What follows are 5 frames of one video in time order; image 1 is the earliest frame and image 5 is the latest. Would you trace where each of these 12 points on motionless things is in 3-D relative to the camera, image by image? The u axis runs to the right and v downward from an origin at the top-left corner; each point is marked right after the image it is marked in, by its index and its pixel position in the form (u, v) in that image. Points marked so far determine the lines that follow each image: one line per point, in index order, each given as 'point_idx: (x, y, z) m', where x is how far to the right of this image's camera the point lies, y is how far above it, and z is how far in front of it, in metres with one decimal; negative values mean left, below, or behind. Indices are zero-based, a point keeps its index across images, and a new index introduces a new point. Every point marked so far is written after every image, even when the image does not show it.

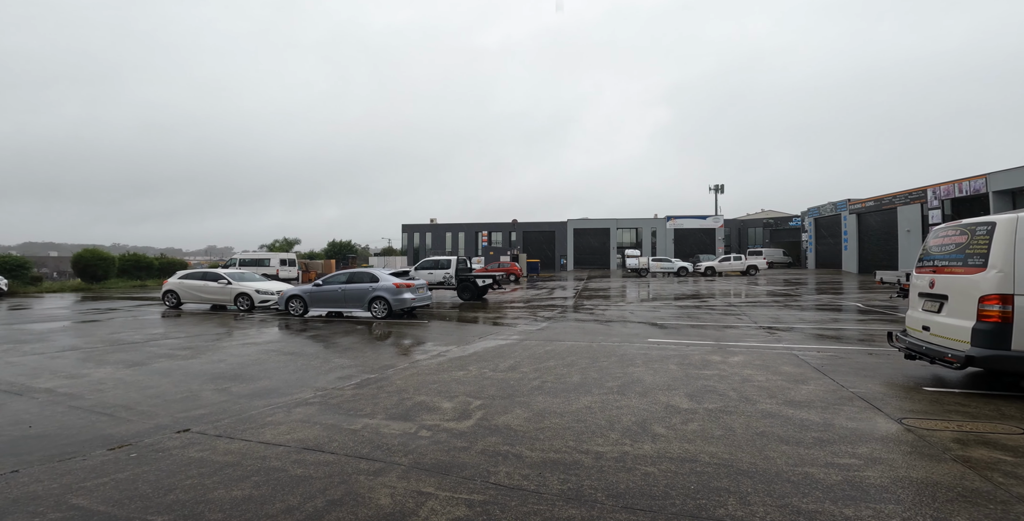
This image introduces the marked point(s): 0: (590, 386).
0: (+0.9, -1.5, +6.0) m
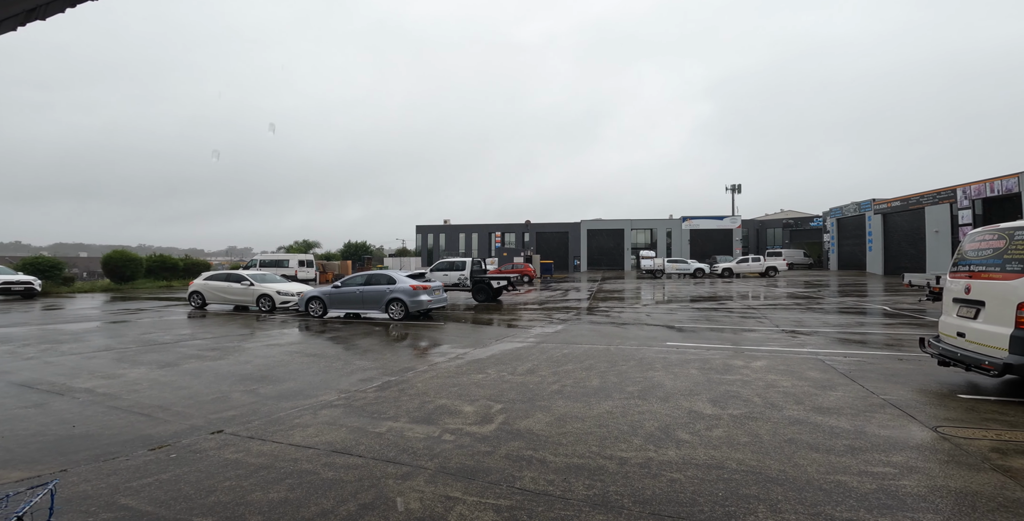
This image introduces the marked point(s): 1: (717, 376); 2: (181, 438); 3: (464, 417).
0: (+1.2, -1.6, +6.0) m
1: (+2.8, -1.6, +6.8) m
2: (-3.2, -1.7, +4.8) m
3: (-0.5, -1.6, +5.1) m
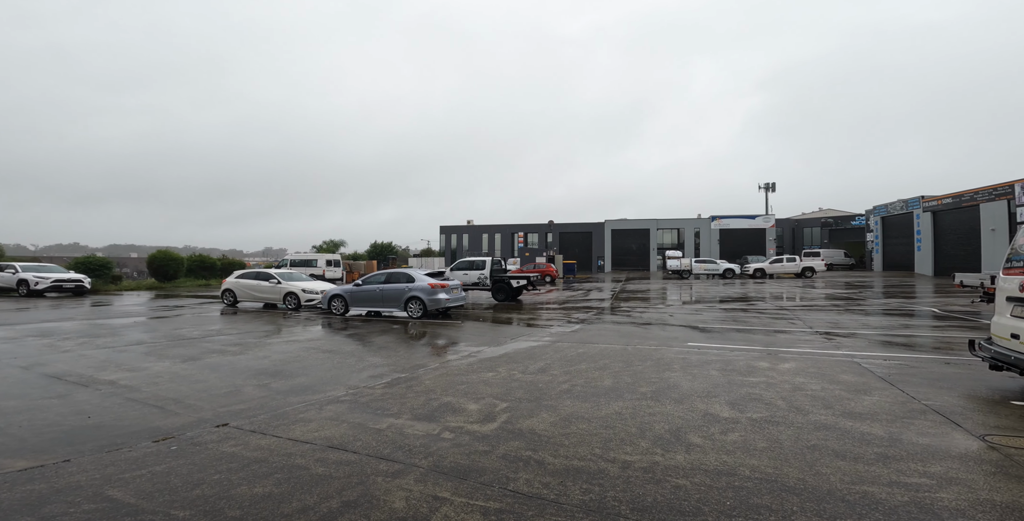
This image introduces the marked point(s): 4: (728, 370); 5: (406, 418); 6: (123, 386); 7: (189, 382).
0: (+1.3, -1.5, +5.7) m
1: (+2.9, -1.5, +6.4) m
2: (-3.2, -1.6, +4.8) m
3: (-0.5, -1.5, +5.0) m
4: (+3.0, -1.5, +6.8) m
5: (-1.1, -1.6, +5.0) m
6: (-5.2, -1.7, +6.6) m
7: (-4.5, -1.7, +6.9) m
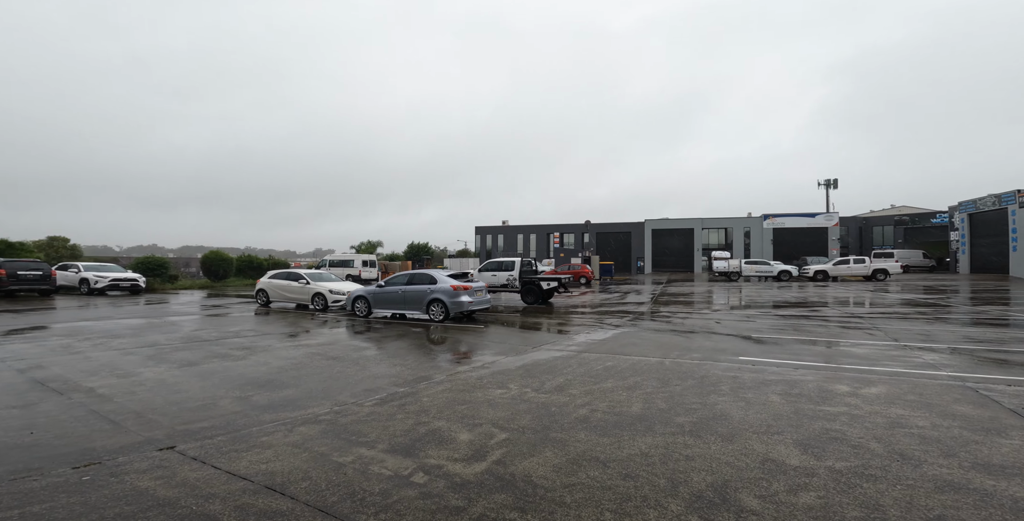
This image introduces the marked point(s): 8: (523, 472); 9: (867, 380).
0: (+1.3, -1.4, +4.5) m
1: (+3.0, -1.5, +5.1) m
2: (-3.2, -1.6, +4.1) m
3: (-0.5, -1.5, +3.9) m
4: (+3.1, -1.4, +5.5) m
5: (-1.1, -1.5, +4.0) m
6: (-5.0, -1.6, +6.1) m
7: (-4.3, -1.6, +6.2) m
8: (+0.1, -1.5, +3.4) m
9: (+4.5, -1.5, +6.2) m
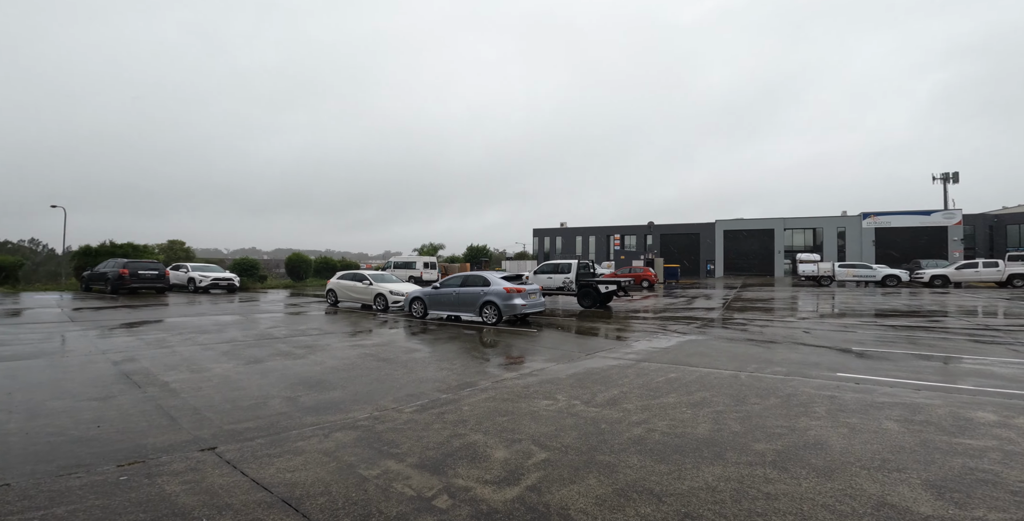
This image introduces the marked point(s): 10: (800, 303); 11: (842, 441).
0: (+1.6, -1.4, +3.9) m
1: (+3.4, -1.5, +4.2) m
2: (-2.9, -1.6, +4.1) m
3: (-0.2, -1.5, +3.6) m
4: (+3.6, -1.5, +4.6) m
5: (-0.8, -1.5, +3.7) m
6: (-4.4, -1.6, +6.3) m
7: (-3.6, -1.6, +6.4) m
8: (+0.3, -1.5, +3.0) m
9: (+5.0, -1.5, +5.2) m
10: (+10.8, -1.6, +18.8) m
11: (+2.7, -1.4, +4.1) m
